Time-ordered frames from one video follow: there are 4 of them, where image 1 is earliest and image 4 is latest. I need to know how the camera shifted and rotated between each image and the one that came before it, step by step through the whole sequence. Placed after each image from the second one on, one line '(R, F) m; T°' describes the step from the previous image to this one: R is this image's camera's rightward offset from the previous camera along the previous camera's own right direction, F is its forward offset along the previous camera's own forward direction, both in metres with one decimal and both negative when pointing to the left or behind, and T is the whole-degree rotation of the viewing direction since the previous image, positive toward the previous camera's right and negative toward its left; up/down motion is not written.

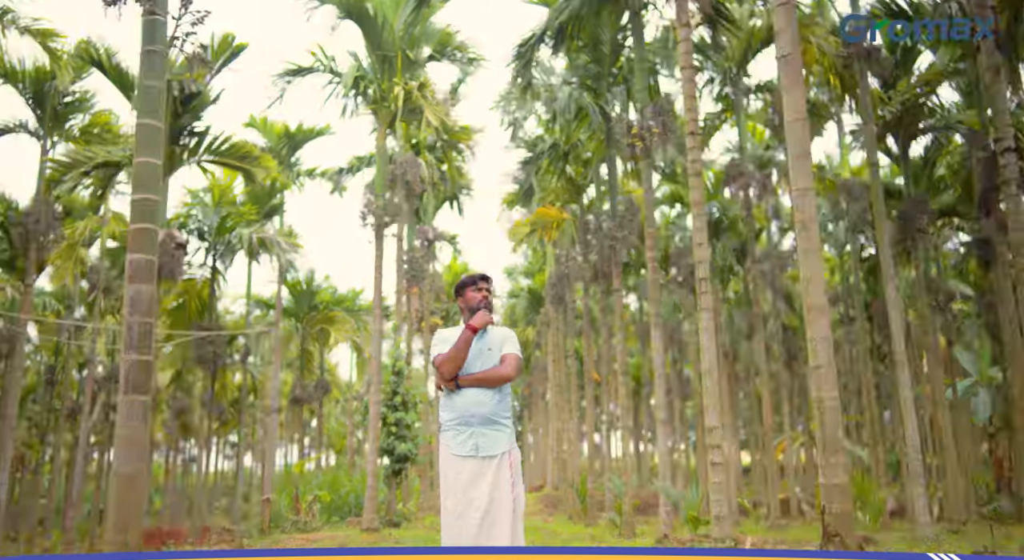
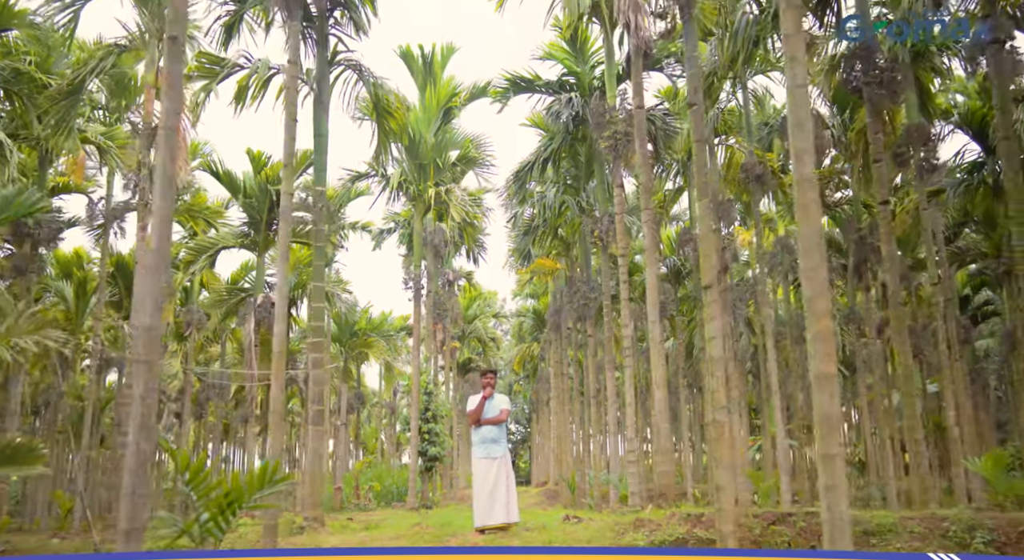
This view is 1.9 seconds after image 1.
(+0.2, -3.5) m; -1°
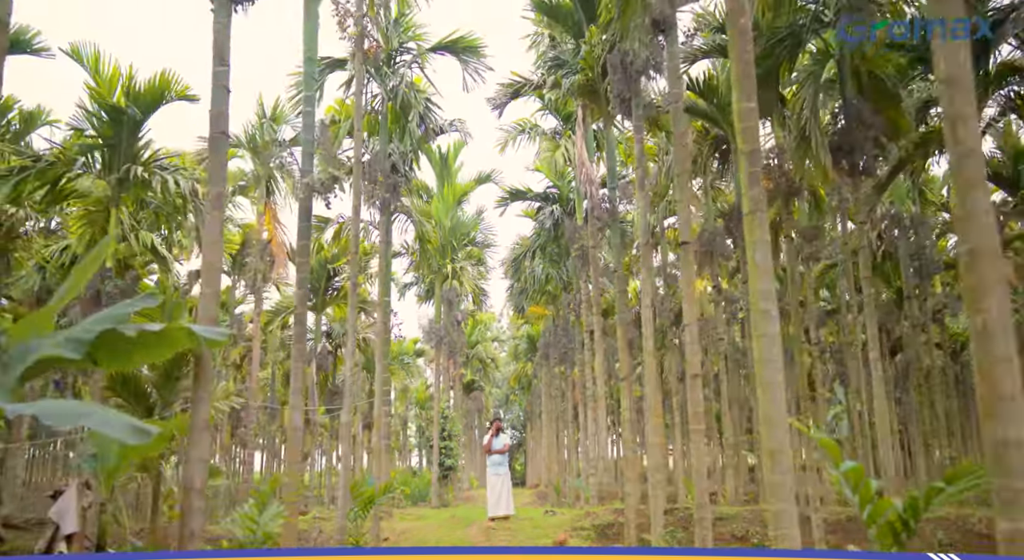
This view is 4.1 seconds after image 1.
(-0.1, -4.2) m; 0°
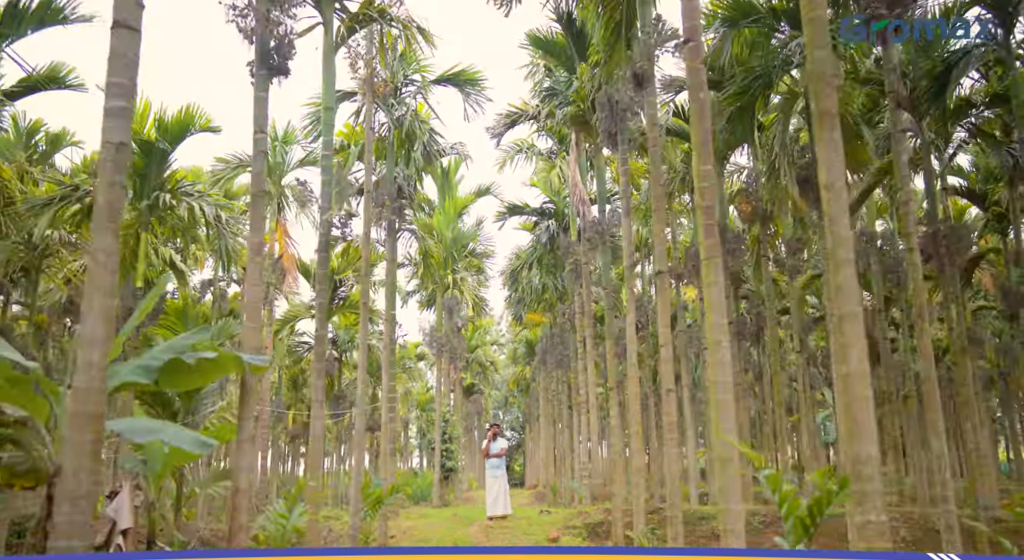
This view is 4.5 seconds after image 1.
(0.0, -0.8) m; 0°
